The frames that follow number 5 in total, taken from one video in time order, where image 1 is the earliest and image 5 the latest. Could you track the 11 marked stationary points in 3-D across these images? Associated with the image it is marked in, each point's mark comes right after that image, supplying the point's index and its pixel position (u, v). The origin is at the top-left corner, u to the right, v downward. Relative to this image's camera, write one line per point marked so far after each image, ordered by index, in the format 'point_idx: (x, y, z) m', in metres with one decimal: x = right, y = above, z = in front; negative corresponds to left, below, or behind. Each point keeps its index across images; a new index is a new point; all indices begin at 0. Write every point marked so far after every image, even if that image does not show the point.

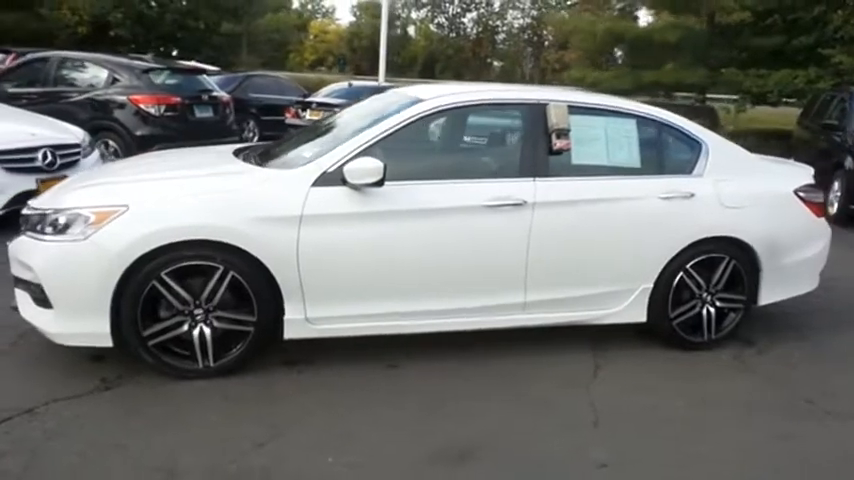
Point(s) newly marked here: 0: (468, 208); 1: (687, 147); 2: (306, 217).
0: (+0.2, +0.2, +5.2) m
1: (+1.5, +0.5, +5.9) m
2: (-0.6, +0.1, +5.0) m
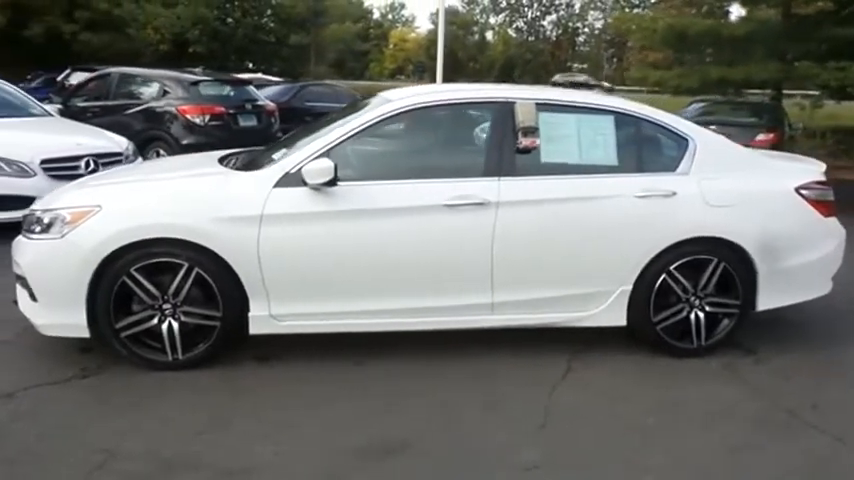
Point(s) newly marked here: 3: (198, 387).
0: (0.0, +0.2, +5.3) m
1: (+1.4, +0.5, +5.7) m
2: (-0.8, +0.1, +5.1) m
3: (-1.2, -0.7, +5.2) m
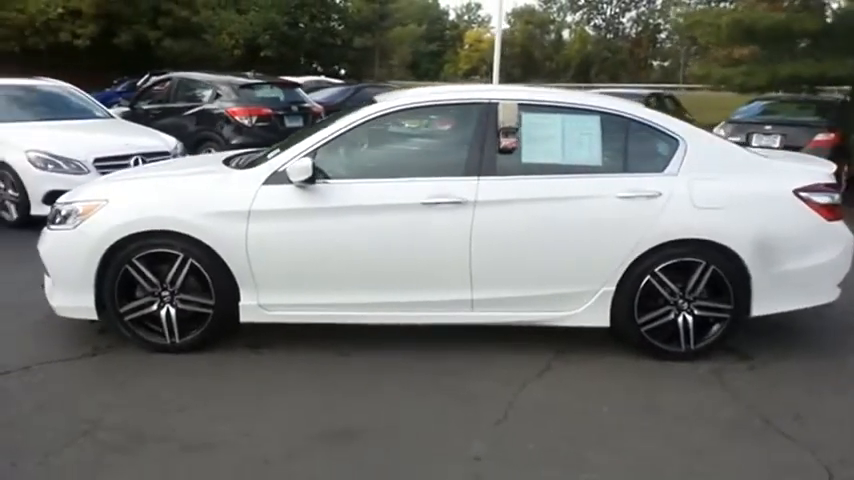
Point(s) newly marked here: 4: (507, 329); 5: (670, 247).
0: (-0.1, +0.2, +5.5) m
1: (+1.3, +0.5, +5.7) m
2: (-1.0, +0.1, +5.4) m
3: (-1.3, -0.7, +5.5) m
4: (+0.4, -0.6, +6.1) m
5: (+1.3, 0.0, +5.6) m
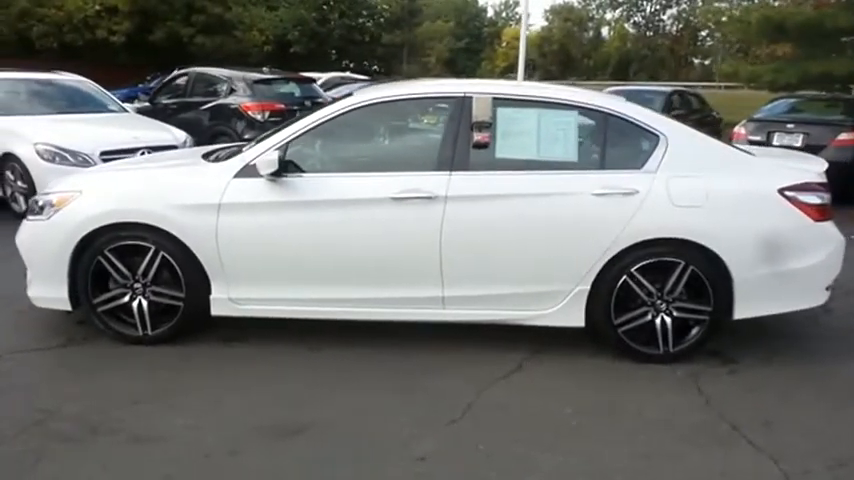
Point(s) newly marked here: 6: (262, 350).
0: (-0.3, +0.2, +5.4) m
1: (+1.2, +0.5, +5.5) m
2: (-1.1, +0.2, +5.5) m
3: (-1.5, -0.6, +5.6) m
4: (+0.3, -0.5, +6.0) m
5: (+1.2, 0.0, +5.4) m
6: (-0.9, -0.6, +5.6) m
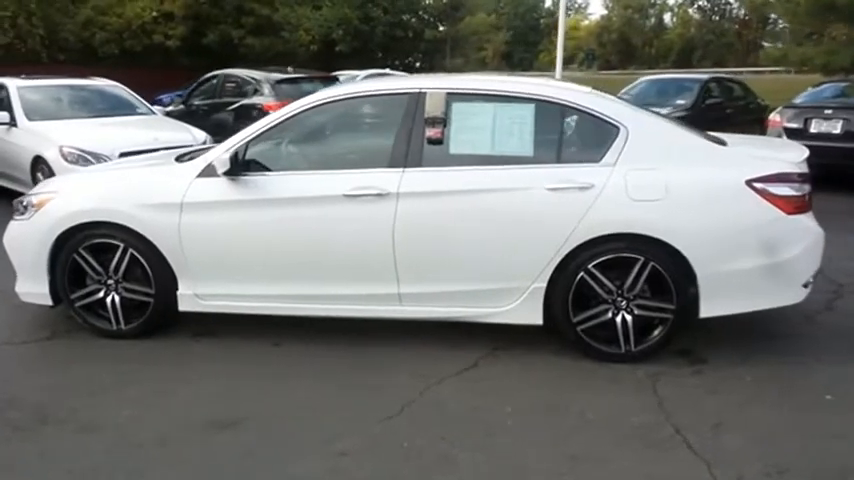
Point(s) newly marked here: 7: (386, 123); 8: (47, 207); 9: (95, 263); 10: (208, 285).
0: (-0.5, +0.2, +5.4) m
1: (+0.9, +0.6, +5.3) m
2: (-1.3, +0.2, +5.6) m
3: (-1.7, -0.6, +5.8) m
4: (+0.2, -0.5, +5.9) m
5: (+0.9, 0.0, +5.2) m
6: (-1.1, -0.6, +5.8) m
7: (-0.4, +0.7, +5.6) m
8: (-2.2, +0.2, +5.8) m
9: (-1.9, -0.1, +5.9) m
10: (-1.2, -0.3, +5.7) m
